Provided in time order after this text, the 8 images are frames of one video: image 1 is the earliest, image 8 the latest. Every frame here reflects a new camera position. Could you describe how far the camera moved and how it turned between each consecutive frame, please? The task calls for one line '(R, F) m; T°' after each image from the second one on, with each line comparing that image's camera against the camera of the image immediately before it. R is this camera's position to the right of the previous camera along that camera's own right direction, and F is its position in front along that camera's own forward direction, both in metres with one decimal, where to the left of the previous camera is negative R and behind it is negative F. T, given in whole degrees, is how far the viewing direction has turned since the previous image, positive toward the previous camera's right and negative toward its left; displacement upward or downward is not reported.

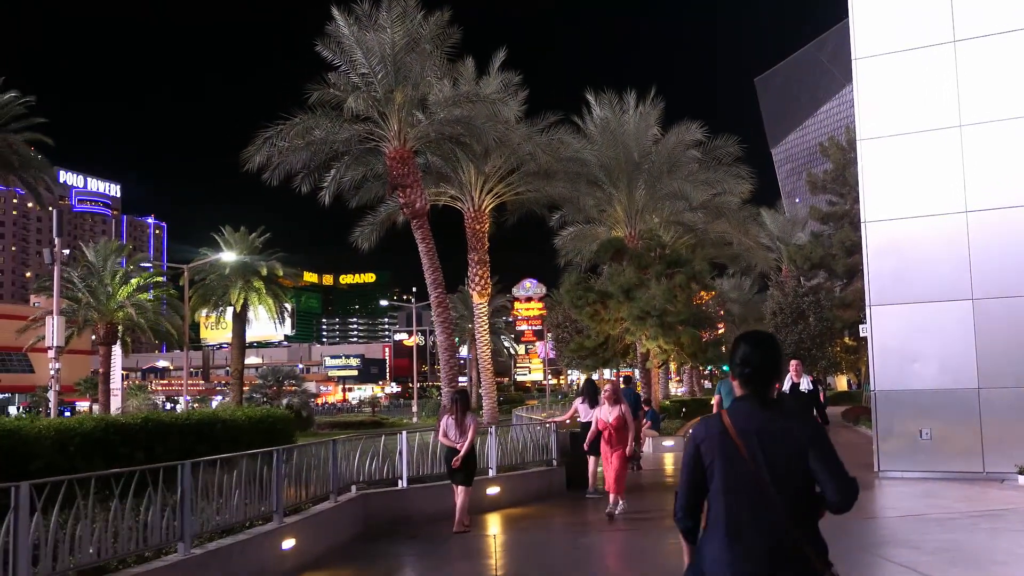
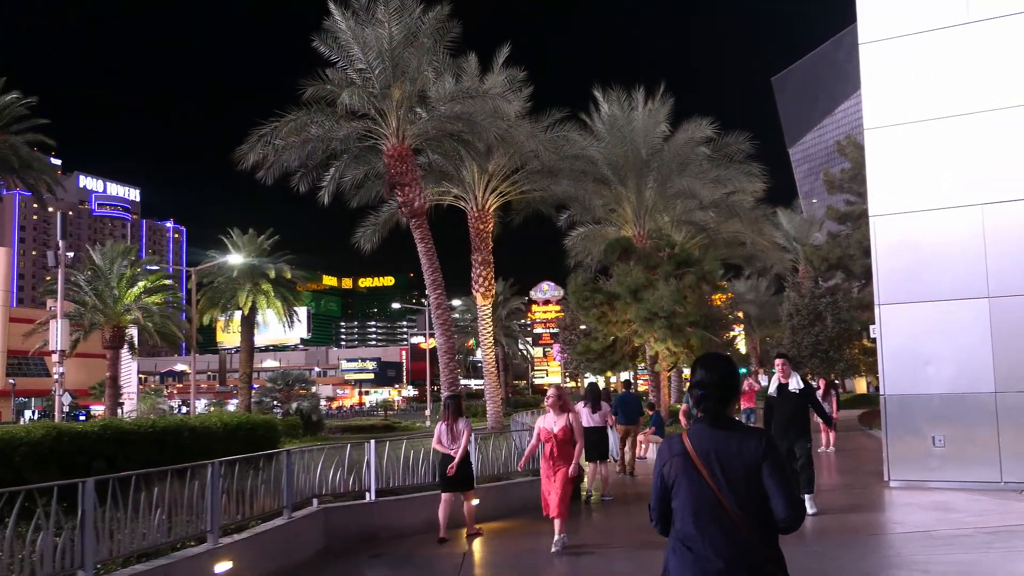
(+0.3, +0.6) m; -1°
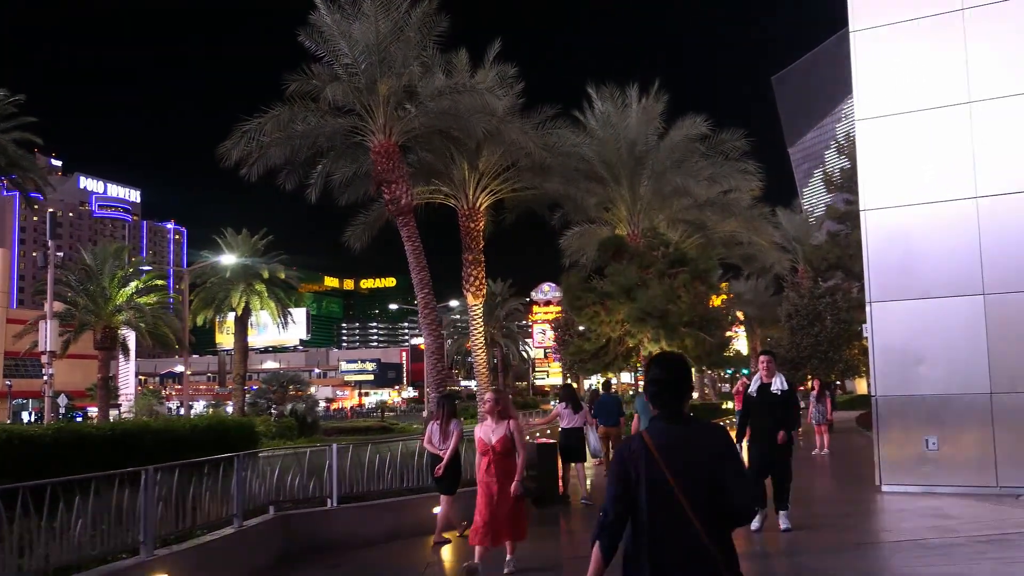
(+0.3, +0.4) m; 0°
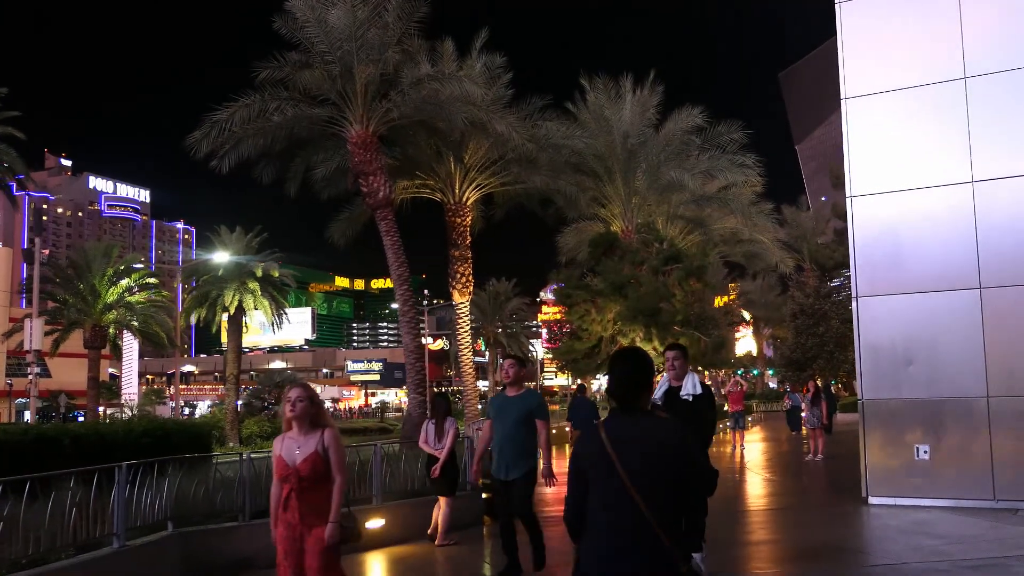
(+0.5, +0.8) m; -1°
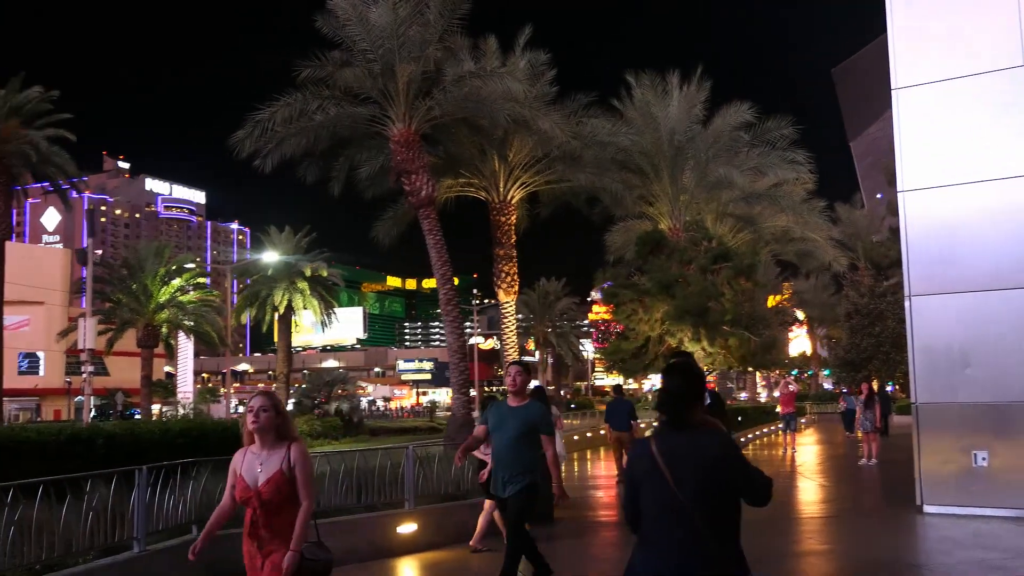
(+0.1, +0.3) m; -3°
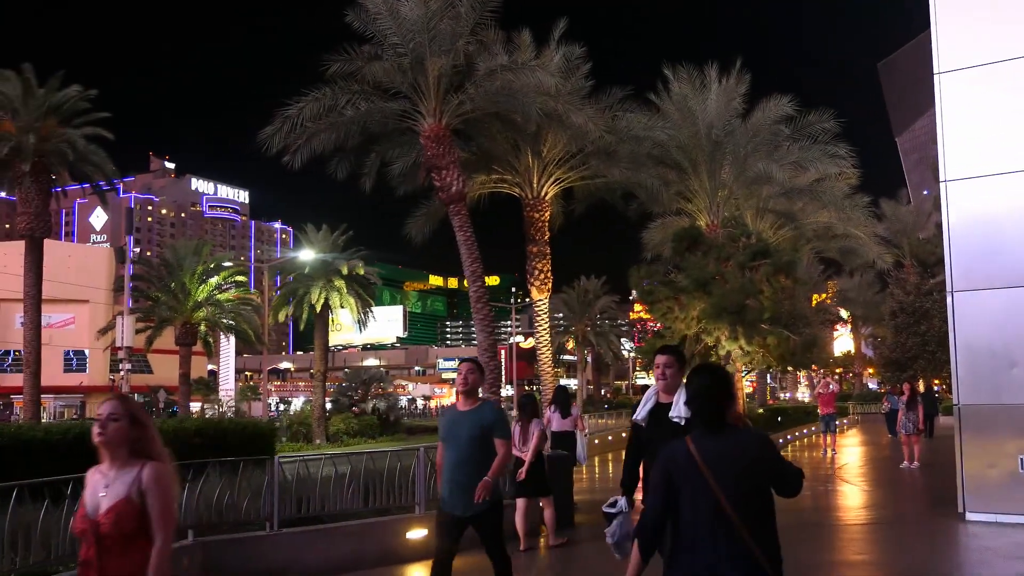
(+0.2, +0.3) m; -3°
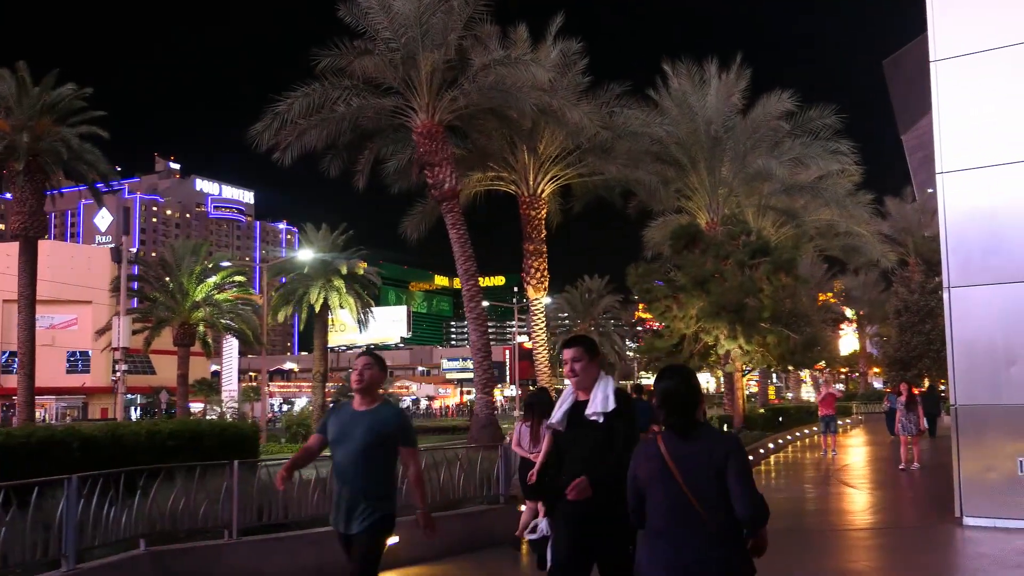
(+0.2, +0.3) m; 0°
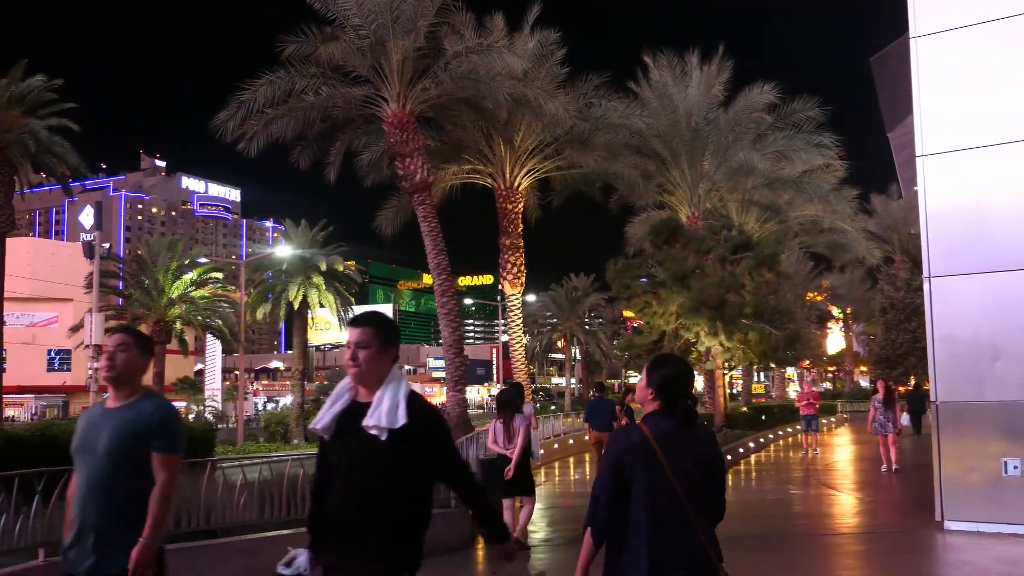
(+0.3, +0.5) m; +1°
